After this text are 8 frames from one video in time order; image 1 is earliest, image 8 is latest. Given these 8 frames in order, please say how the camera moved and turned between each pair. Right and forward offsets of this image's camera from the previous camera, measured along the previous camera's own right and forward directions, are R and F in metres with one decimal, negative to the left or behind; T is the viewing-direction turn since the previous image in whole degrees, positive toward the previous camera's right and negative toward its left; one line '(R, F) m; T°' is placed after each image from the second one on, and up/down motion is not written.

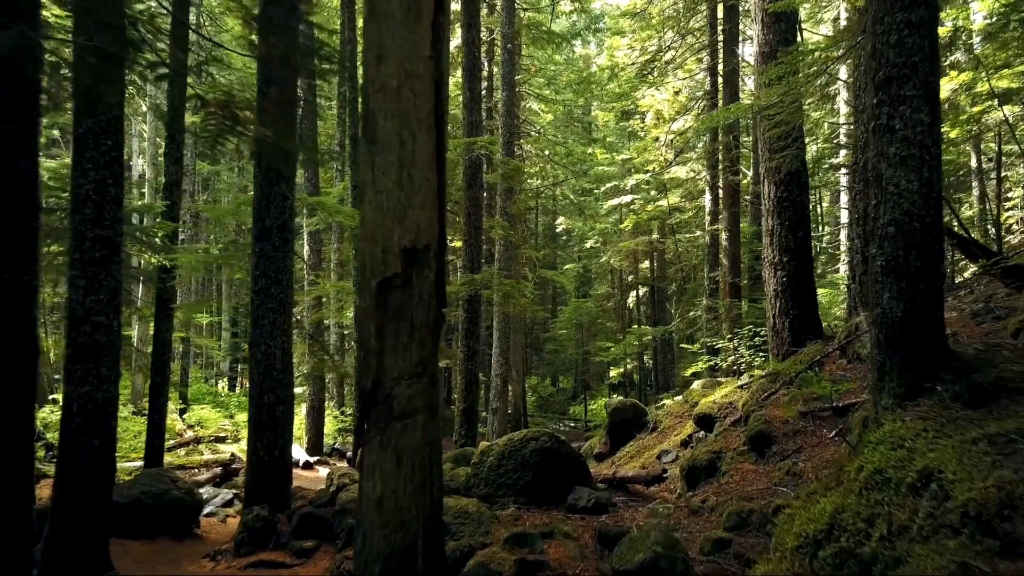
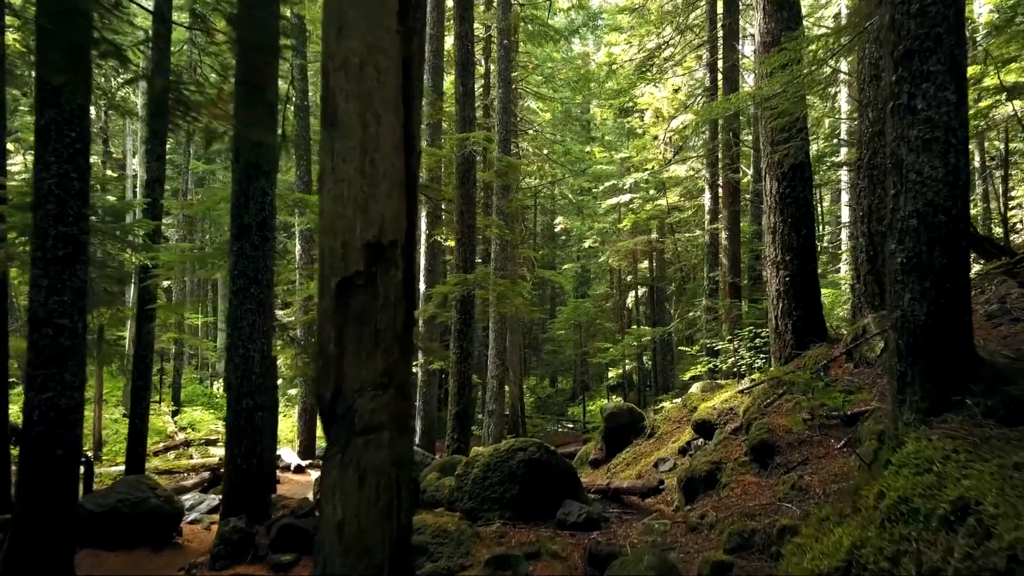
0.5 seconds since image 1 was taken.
(+0.1, +0.3) m; 0°
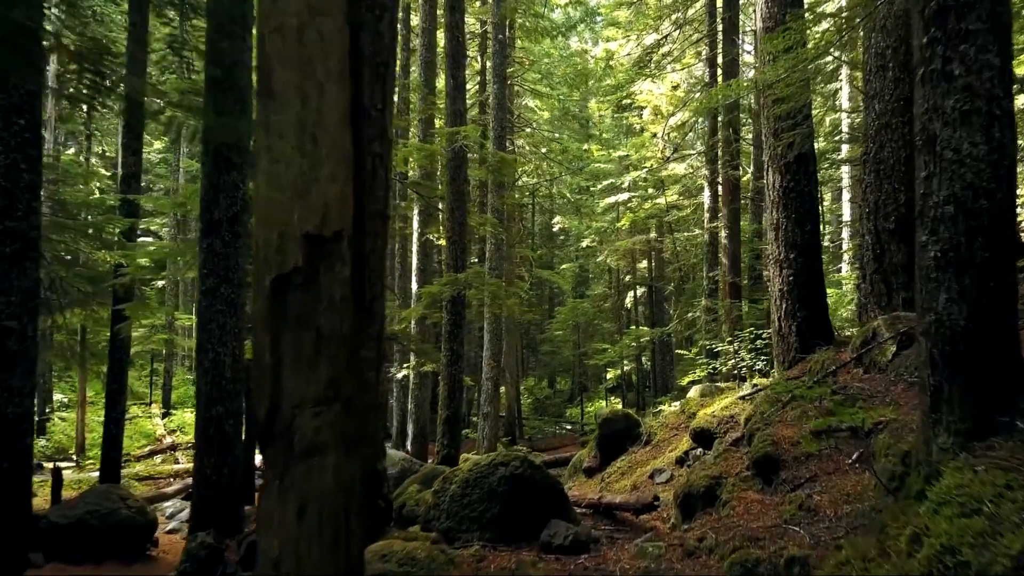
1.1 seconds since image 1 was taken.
(+0.1, +0.4) m; 0°
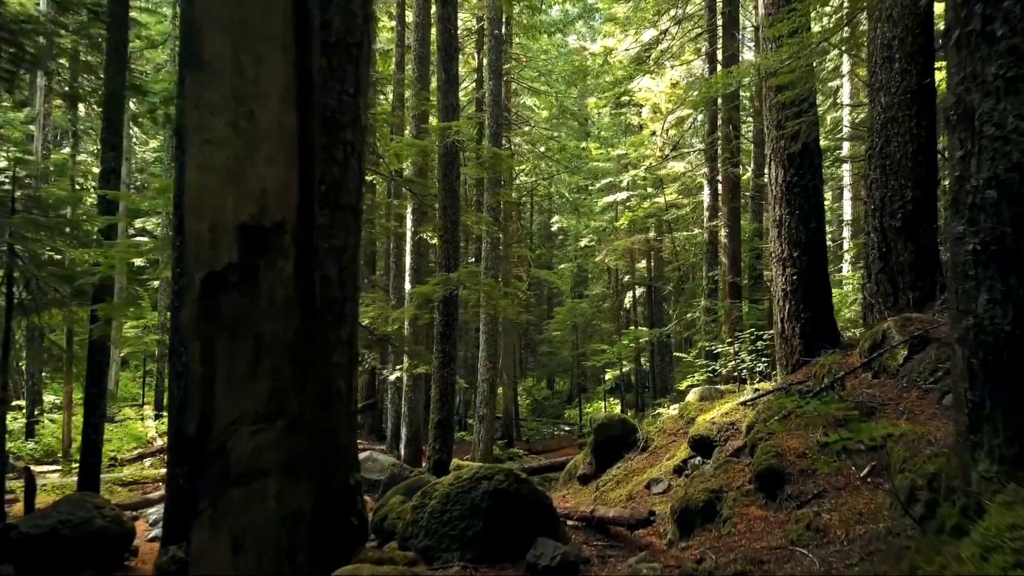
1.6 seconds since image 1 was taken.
(+0.1, +0.3) m; 0°
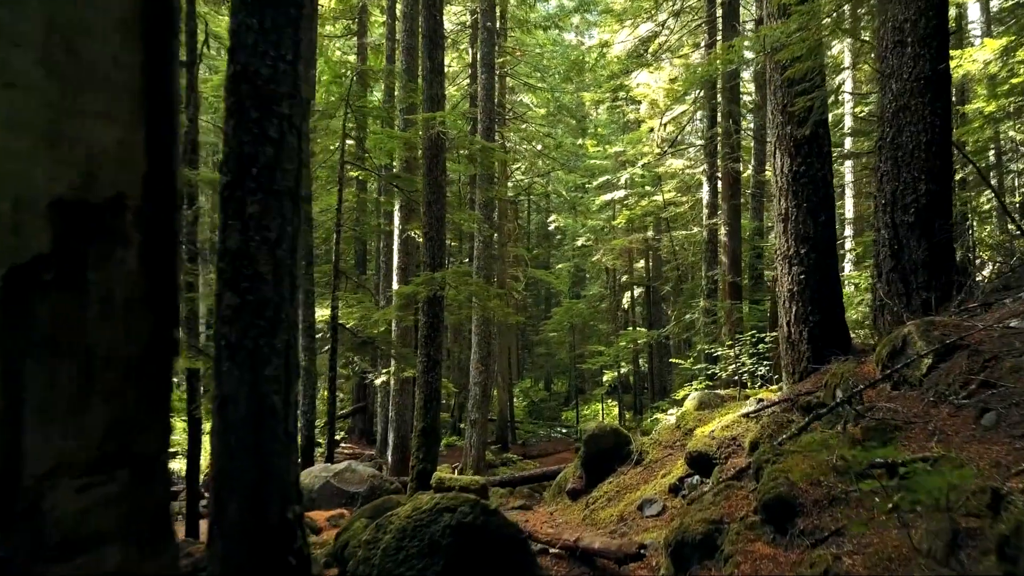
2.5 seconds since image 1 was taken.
(+0.2, +0.5) m; 0°
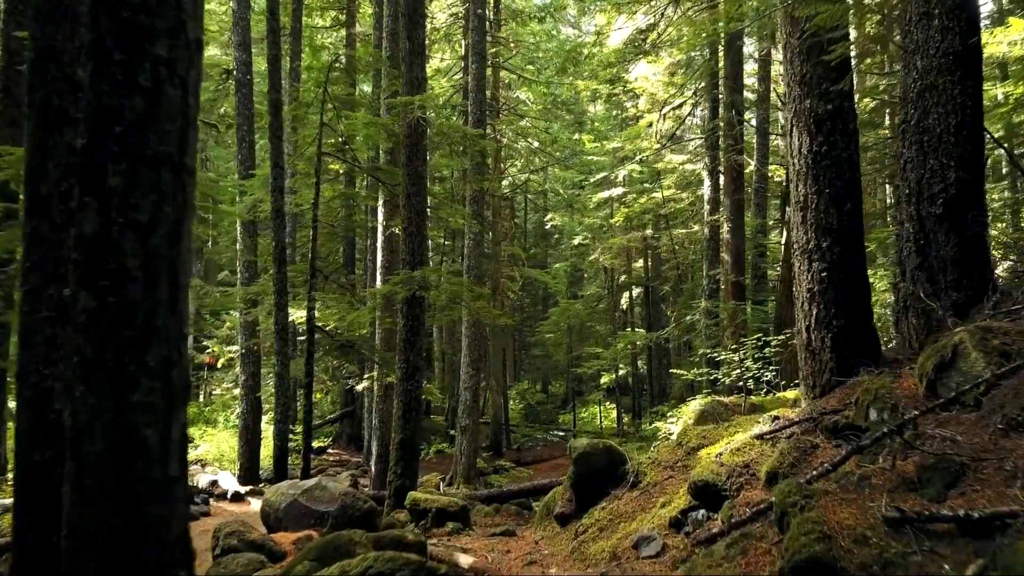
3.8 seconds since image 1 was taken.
(+0.2, +0.7) m; 0°
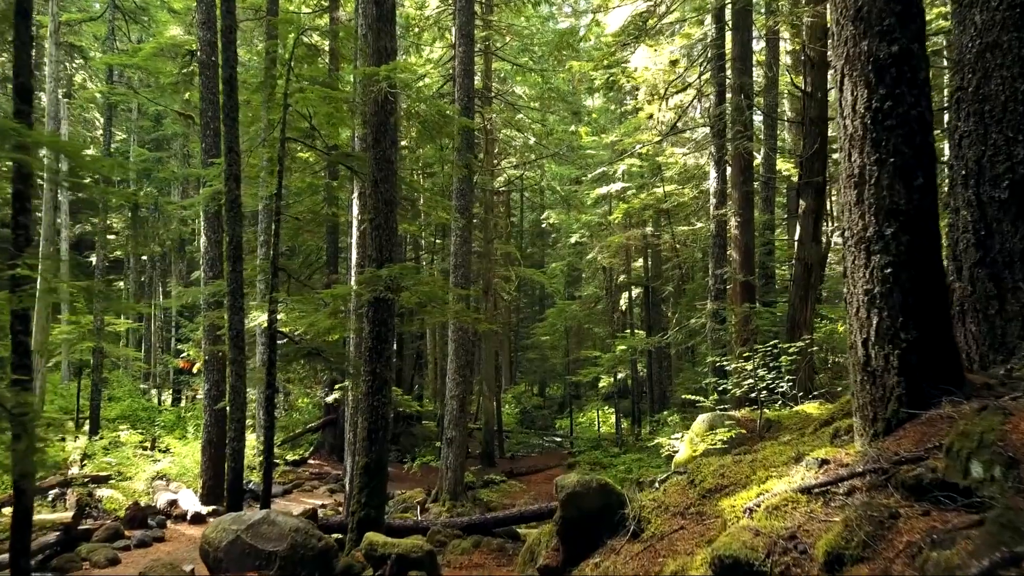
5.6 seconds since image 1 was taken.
(+0.2, +1.1) m; 0°
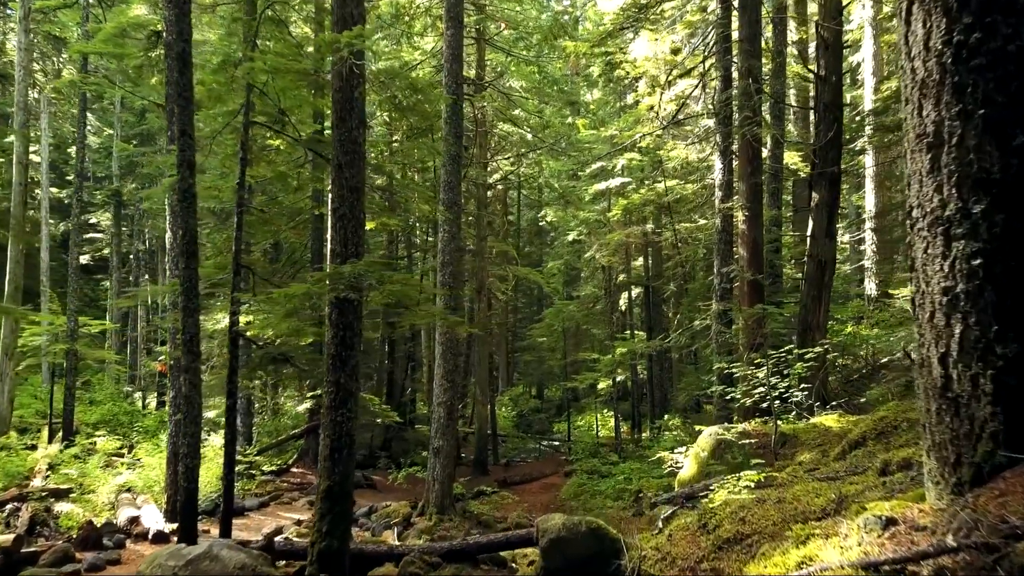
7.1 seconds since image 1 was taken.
(+0.2, +0.9) m; 0°
